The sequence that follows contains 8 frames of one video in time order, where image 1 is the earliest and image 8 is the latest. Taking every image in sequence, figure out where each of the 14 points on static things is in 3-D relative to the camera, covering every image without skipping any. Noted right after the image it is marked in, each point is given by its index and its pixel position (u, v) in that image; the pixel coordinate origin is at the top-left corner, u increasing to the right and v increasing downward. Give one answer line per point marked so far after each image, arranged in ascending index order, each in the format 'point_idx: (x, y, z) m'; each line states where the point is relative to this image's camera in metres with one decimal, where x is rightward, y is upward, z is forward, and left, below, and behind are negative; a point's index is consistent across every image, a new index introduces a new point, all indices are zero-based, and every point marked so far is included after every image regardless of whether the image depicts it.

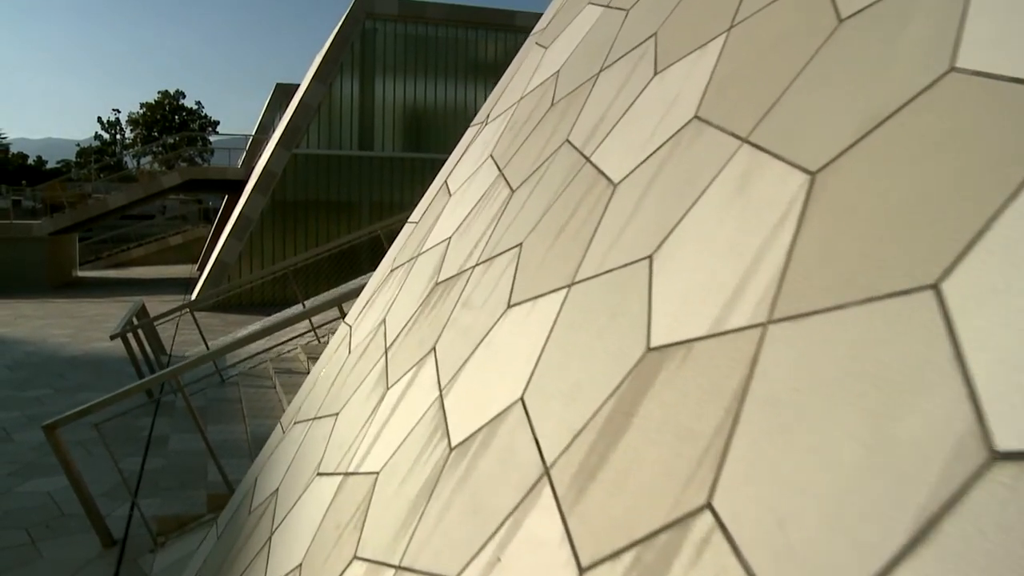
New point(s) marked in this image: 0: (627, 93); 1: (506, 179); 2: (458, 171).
0: (+0.3, +0.5, +2.5) m
1: (0.0, +0.4, +2.9) m
2: (-0.2, +0.5, +3.6) m
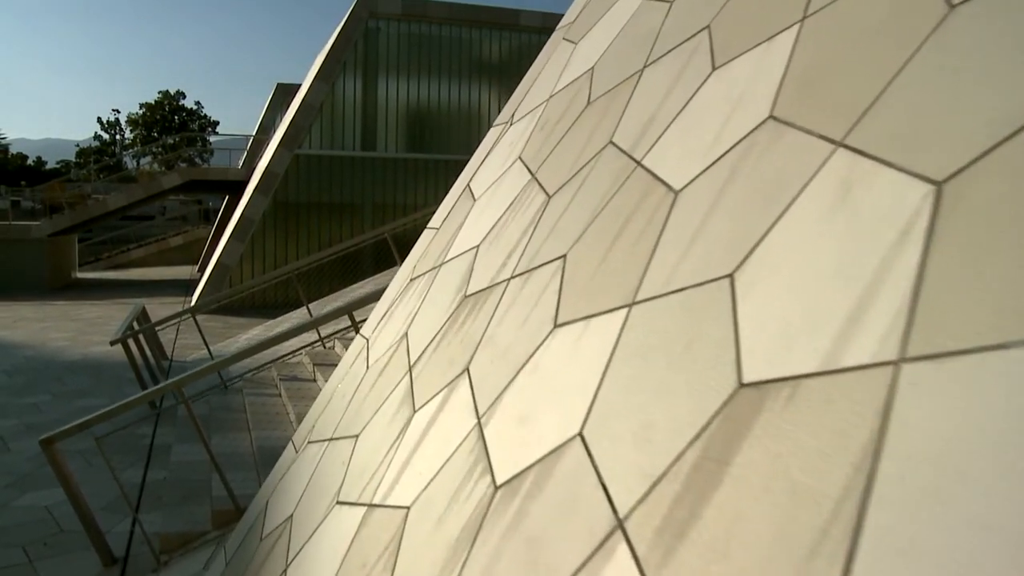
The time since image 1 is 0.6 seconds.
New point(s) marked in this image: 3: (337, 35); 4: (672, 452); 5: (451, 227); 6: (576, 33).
0: (+0.4, +0.5, +2.2) m
1: (+0.1, +0.3, +2.7) m
2: (-0.1, +0.4, +3.4) m
3: (-3.4, +4.8, +16.8) m
4: (+0.3, -0.3, +1.4) m
5: (-0.2, +0.2, +3.3) m
6: (+0.3, +1.0, +3.4) m
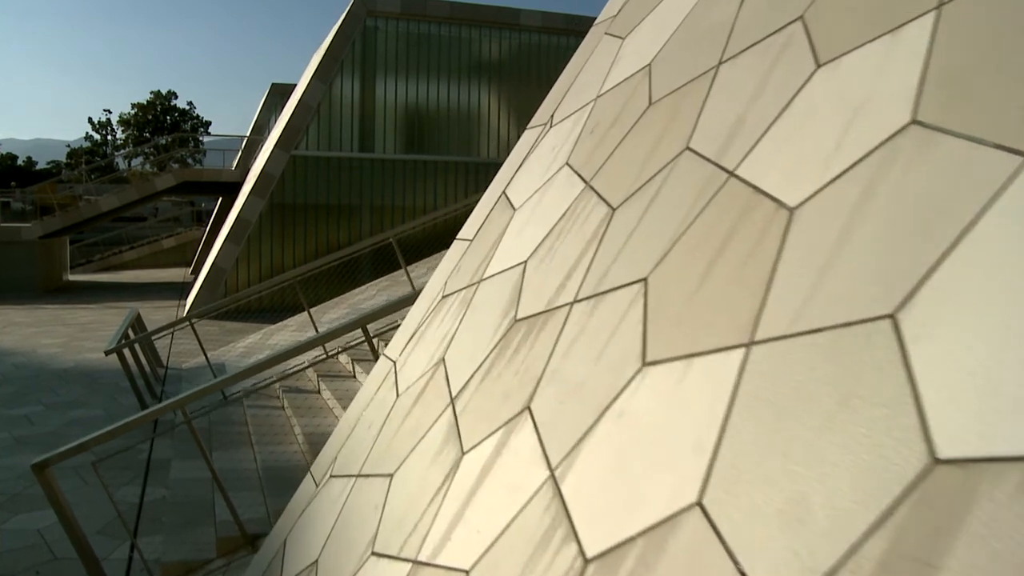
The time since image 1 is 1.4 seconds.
0: (+0.6, +0.4, +2.0) m
1: (+0.2, +0.3, +2.4) m
2: (0.0, +0.4, +3.1) m
3: (-3.3, +4.8, +16.5) m
4: (+0.4, -0.3, +1.1) m
5: (-0.1, +0.2, +3.0) m
6: (+0.4, +0.9, +3.2) m
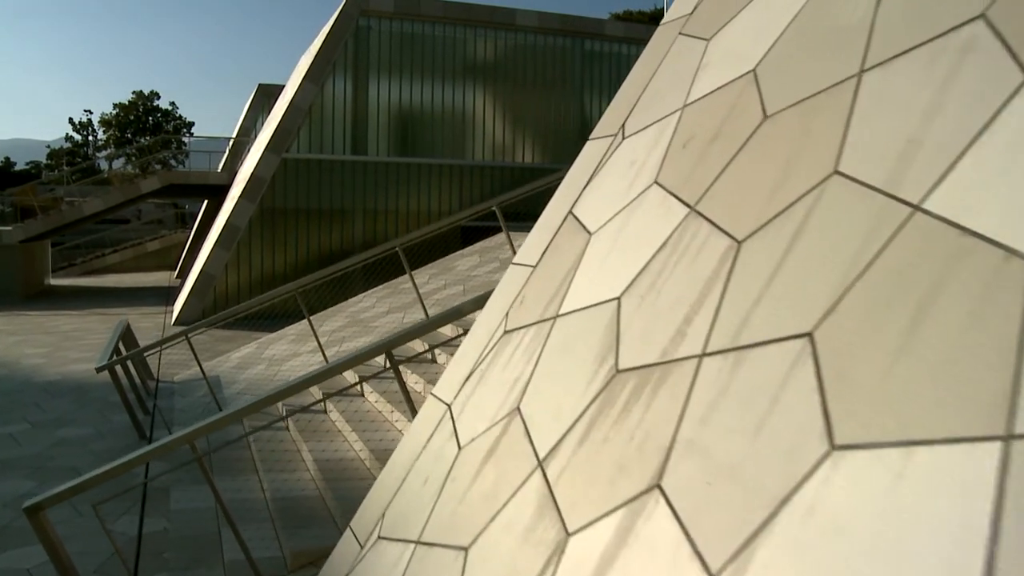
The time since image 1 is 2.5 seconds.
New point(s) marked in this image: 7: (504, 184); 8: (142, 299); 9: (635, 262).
0: (+0.8, +0.3, +1.6) m
1: (+0.5, +0.2, +2.1) m
2: (+0.2, +0.3, +2.7) m
3: (-3.4, +4.6, +16.0) m
4: (+0.7, -0.4, +0.8) m
5: (+0.1, +0.1, +2.7) m
6: (+0.6, +0.8, +2.8) m
7: (-0.2, +2.1, +17.5) m
8: (-8.2, -0.2, +19.3) m
9: (+0.3, +0.1, +2.3) m
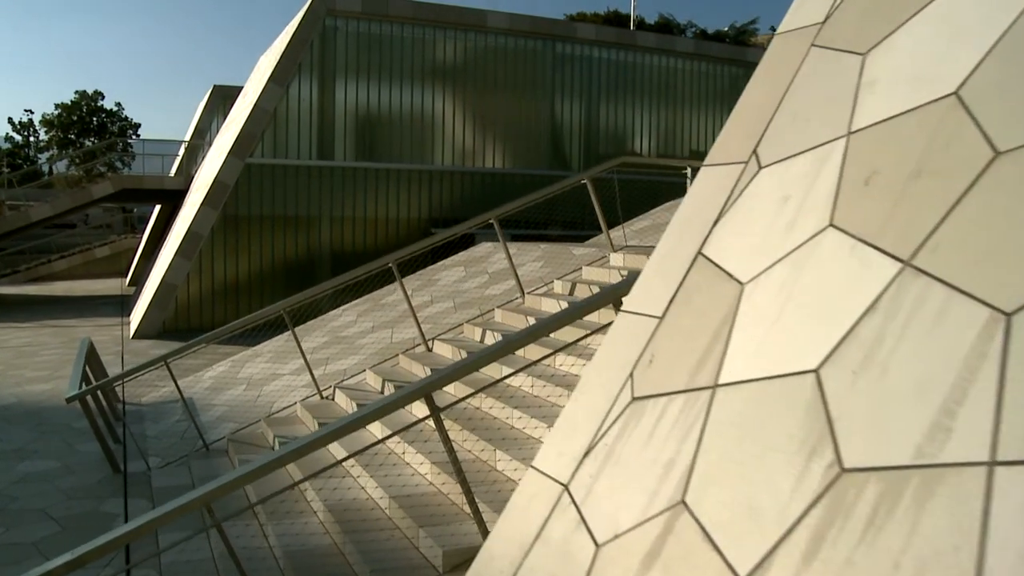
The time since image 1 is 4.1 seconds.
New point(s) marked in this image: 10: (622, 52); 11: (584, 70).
0: (+1.2, +0.2, +1.3) m
1: (+0.8, 0.0, +1.7) m
2: (+0.6, +0.1, +2.4) m
3: (-3.9, +4.5, +15.4) m
4: (+1.1, -0.6, +0.4) m
5: (+0.5, -0.1, +2.3) m
6: (+0.9, +0.7, +2.4) m
7: (-0.8, +1.9, +17.1) m
8: (-8.8, -0.5, +18.4) m
9: (+0.7, -0.1, +1.9) m
10: (+2.3, +4.9, +18.4) m
11: (+1.4, +4.4, +17.9) m
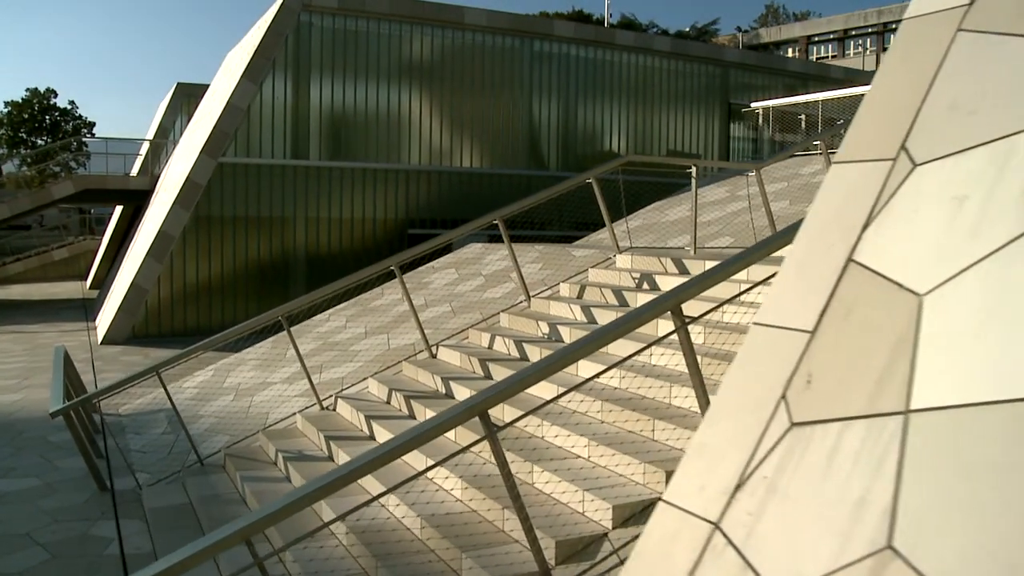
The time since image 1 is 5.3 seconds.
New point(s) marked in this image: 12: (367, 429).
0: (+1.6, +0.2, +1.0) m
1: (+1.2, 0.0, +1.5) m
2: (+0.9, +0.1, +2.1) m
3: (-4.2, +4.4, +14.9) m
4: (+1.5, -0.6, +0.2) m
5: (+0.8, -0.1, +2.0) m
6: (+1.2, +0.7, +2.2) m
7: (-1.1, +1.9, +16.7) m
8: (-9.2, -0.6, +17.7) m
9: (+1.0, -0.1, +1.6) m
10: (+1.8, +4.9, +18.2) m
11: (+1.0, +4.4, +17.7) m
12: (-1.1, -1.0, +6.4) m
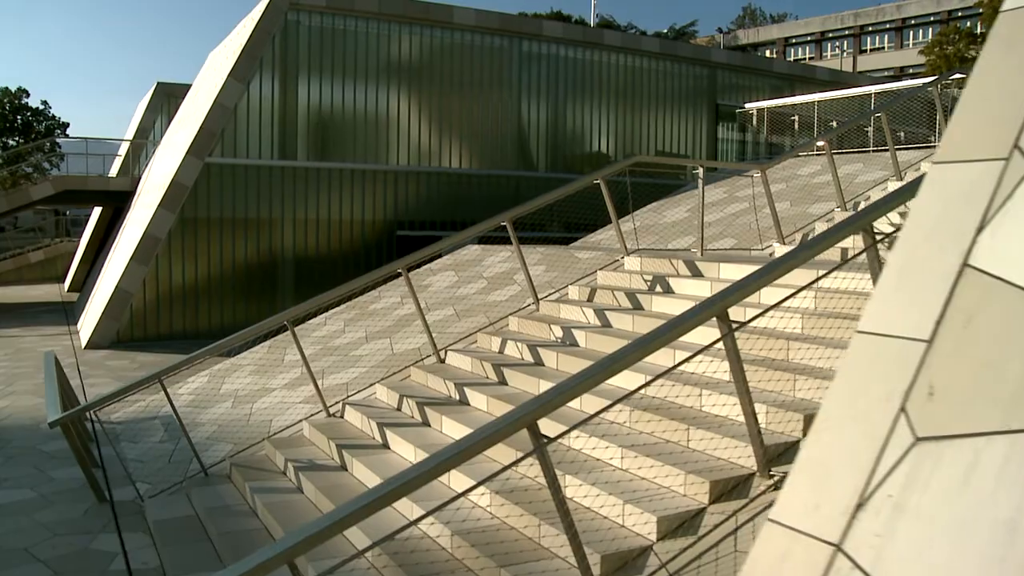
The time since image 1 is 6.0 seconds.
0: (+1.8, +0.2, +0.9) m
1: (+1.4, 0.0, +1.3) m
2: (+1.1, +0.1, +2.0) m
3: (-4.3, +4.4, +14.7) m
4: (+1.8, -0.6, +0.1) m
5: (+1.0, -0.1, +1.9) m
6: (+1.5, +0.7, +2.1) m
7: (-1.3, +1.8, +16.6) m
8: (-9.4, -0.6, +17.3) m
9: (+1.3, -0.1, +1.5) m
10: (+1.6, +4.9, +18.1) m
11: (+0.8, +4.4, +17.6) m
12: (-0.9, -1.1, +6.2) m
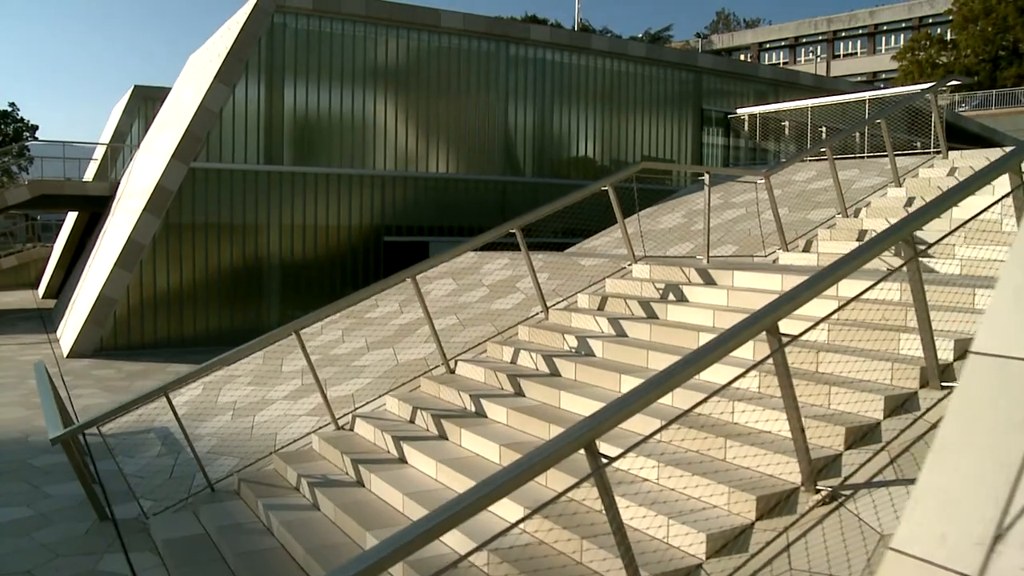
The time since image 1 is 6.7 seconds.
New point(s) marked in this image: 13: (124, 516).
0: (+2.1, +0.1, +0.9) m
1: (+1.7, -0.1, +1.3) m
2: (+1.4, 0.0, +1.9) m
3: (-4.5, +4.2, +14.5) m
4: (+2.1, -0.6, 0.0) m
5: (+1.3, -0.2, +1.8) m
6: (+1.7, +0.6, +2.0) m
7: (-1.5, +1.7, +16.4) m
8: (-9.6, -0.8, +16.9) m
9: (+1.5, -0.2, +1.5) m
10: (+1.3, +4.8, +18.0) m
11: (+0.5, +4.3, +17.5) m
12: (-0.8, -1.1, +6.1) m
13: (-2.9, -1.7, +6.6) m
